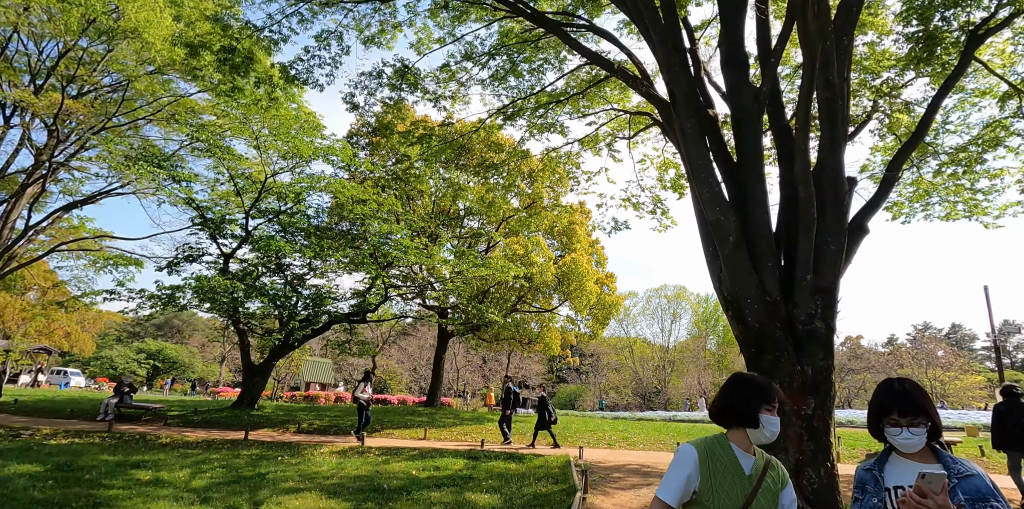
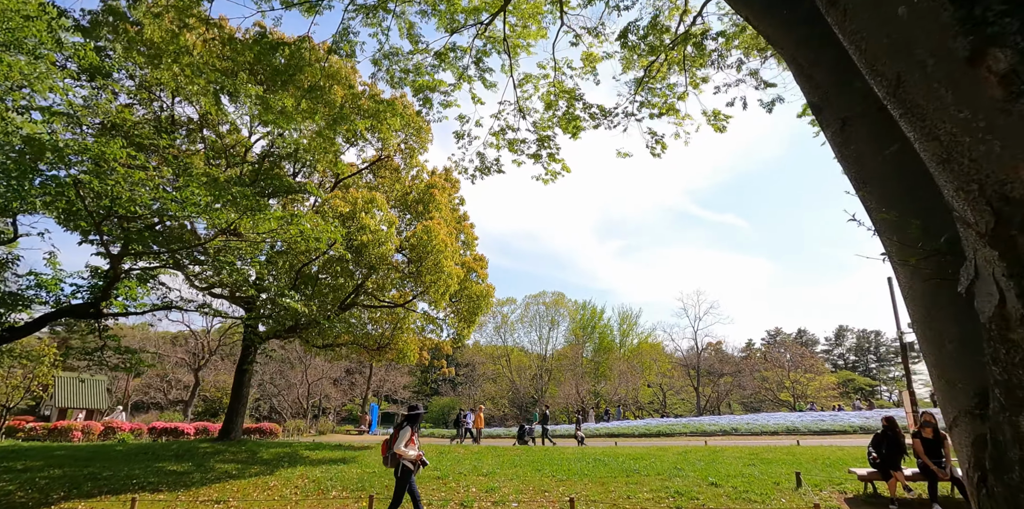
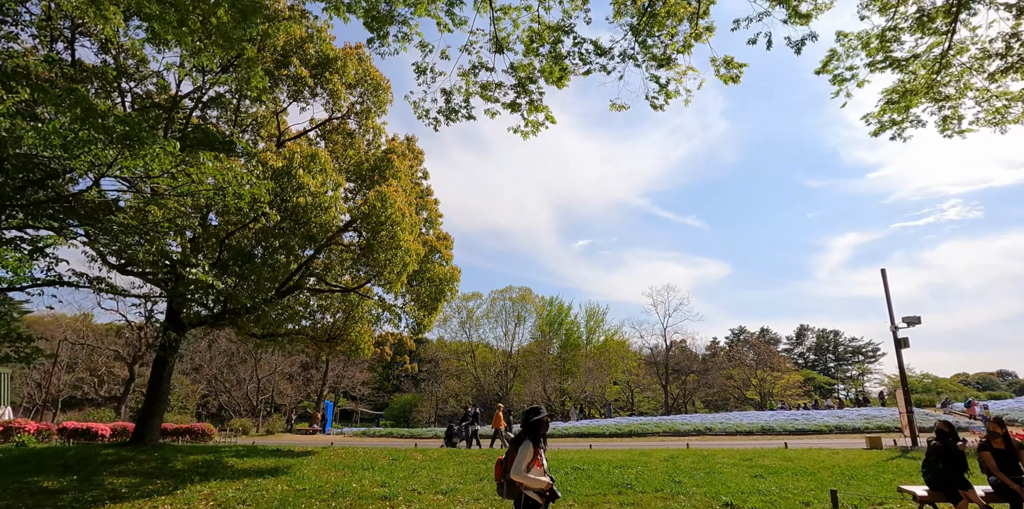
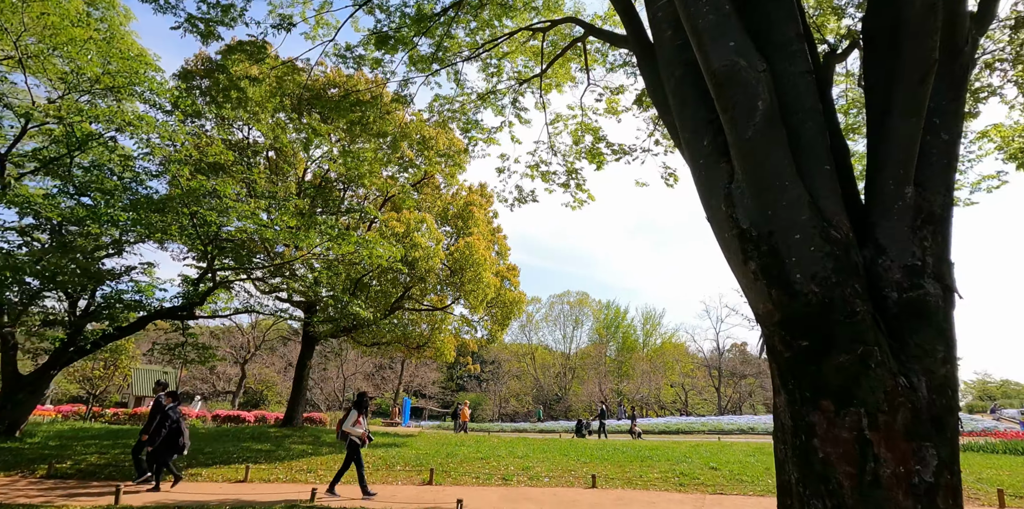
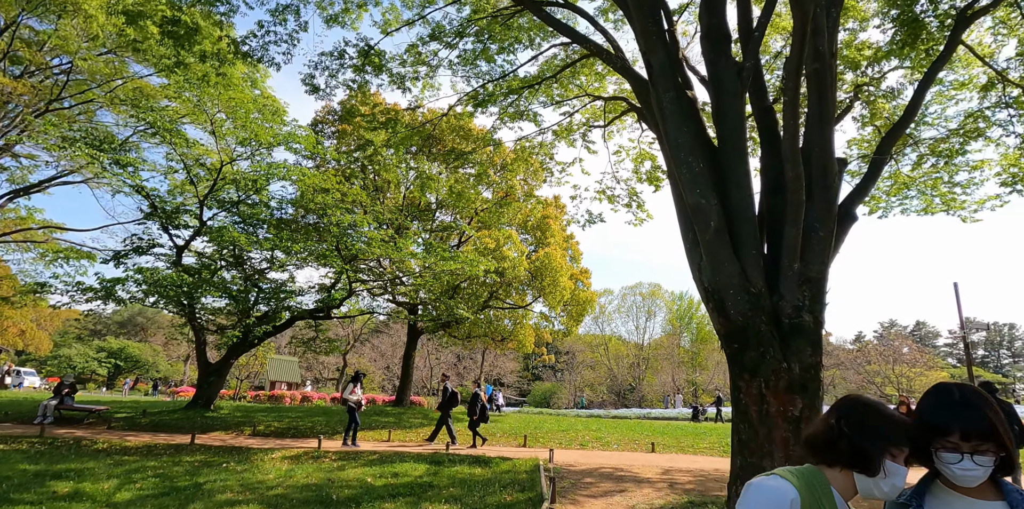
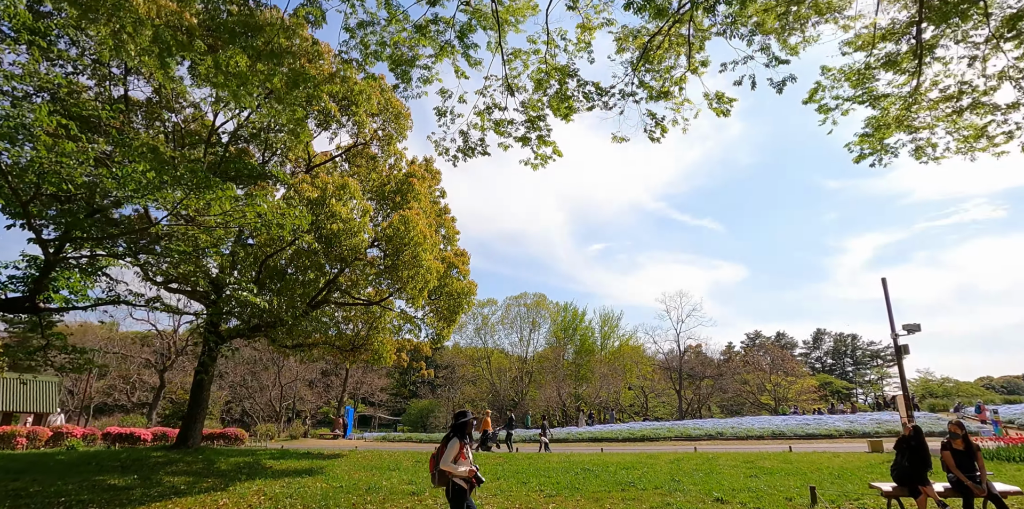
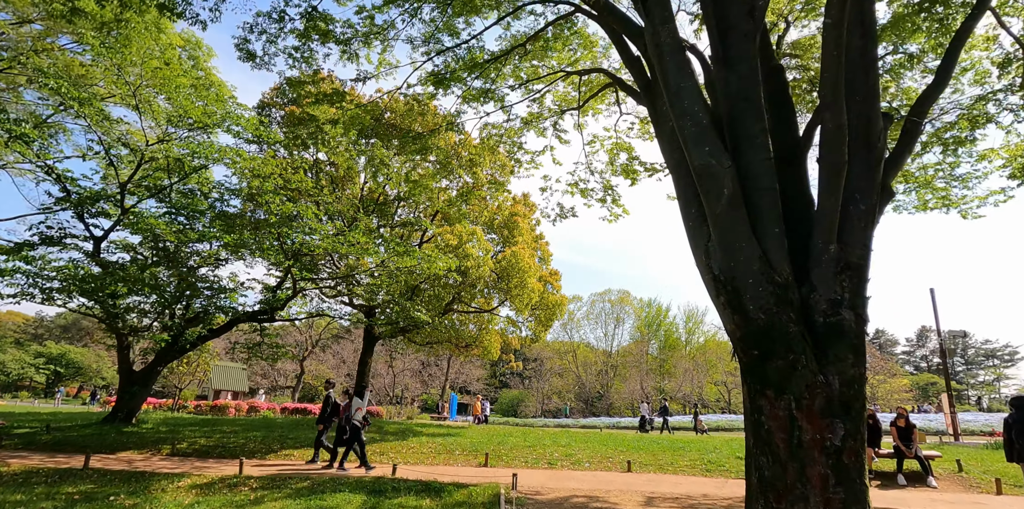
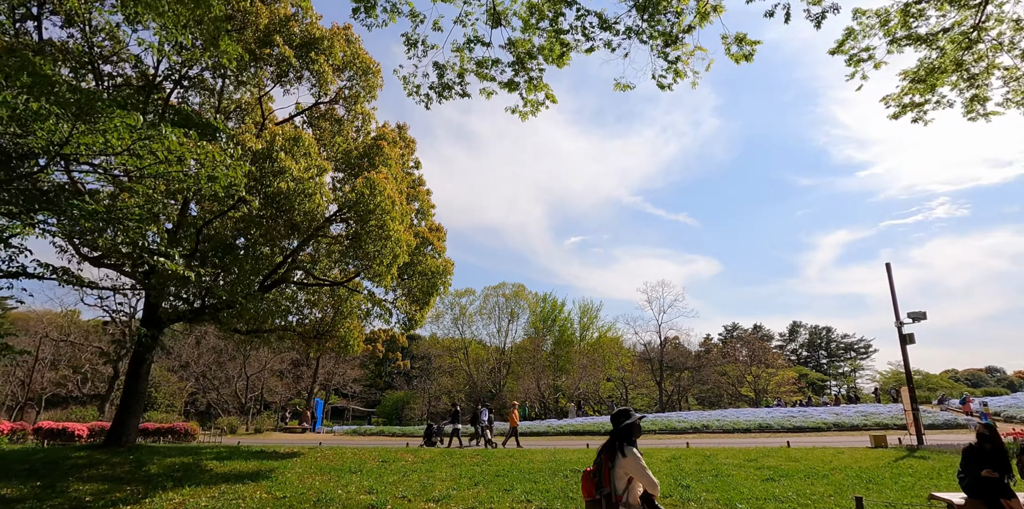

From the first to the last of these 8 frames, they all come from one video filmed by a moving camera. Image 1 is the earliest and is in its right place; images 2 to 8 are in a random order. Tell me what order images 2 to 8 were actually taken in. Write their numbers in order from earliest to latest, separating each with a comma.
5, 7, 4, 2, 6, 3, 8
